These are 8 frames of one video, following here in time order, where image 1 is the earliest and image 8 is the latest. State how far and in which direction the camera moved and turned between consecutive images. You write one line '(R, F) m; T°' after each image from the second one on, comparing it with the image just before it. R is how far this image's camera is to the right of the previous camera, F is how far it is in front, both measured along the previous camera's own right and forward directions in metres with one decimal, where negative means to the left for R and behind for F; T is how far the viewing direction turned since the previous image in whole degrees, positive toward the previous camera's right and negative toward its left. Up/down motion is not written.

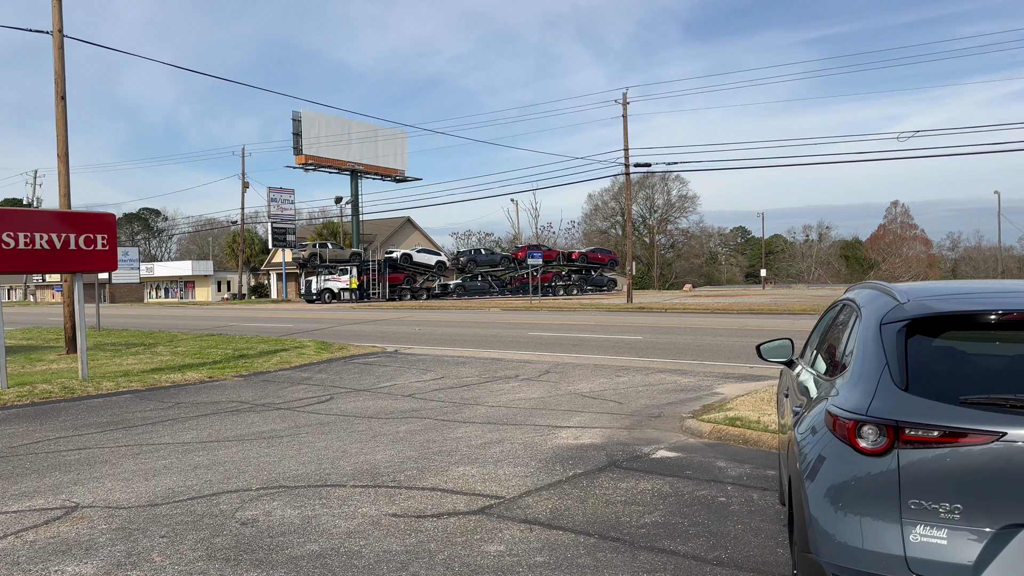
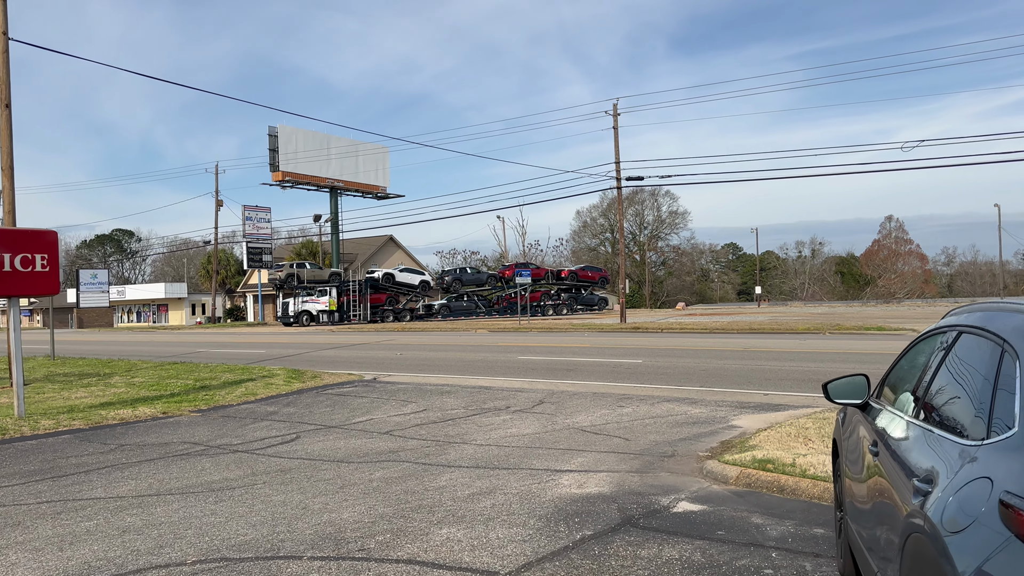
(0.0, +1.3) m; +1°
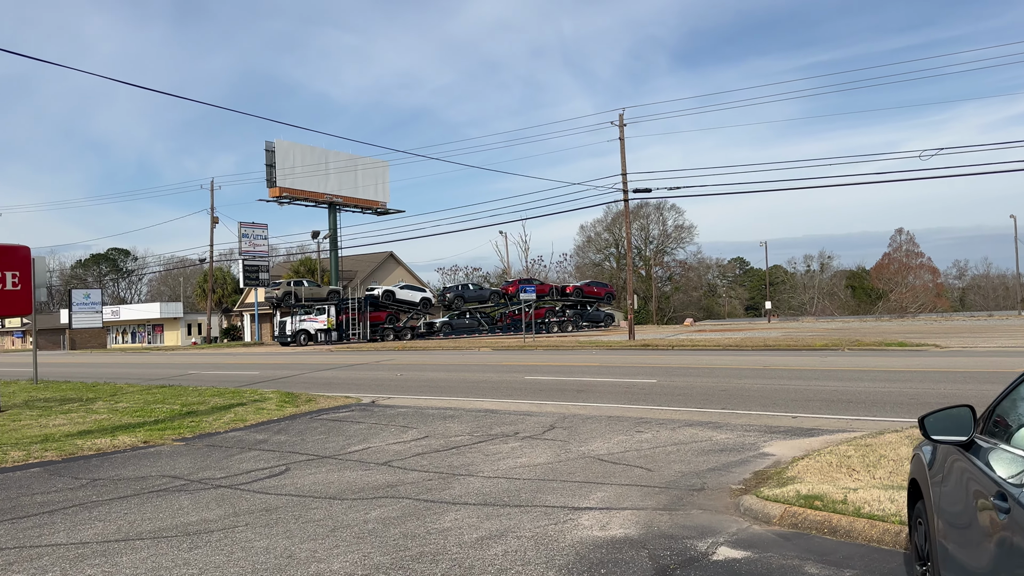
(-0.1, +0.8) m; 0°
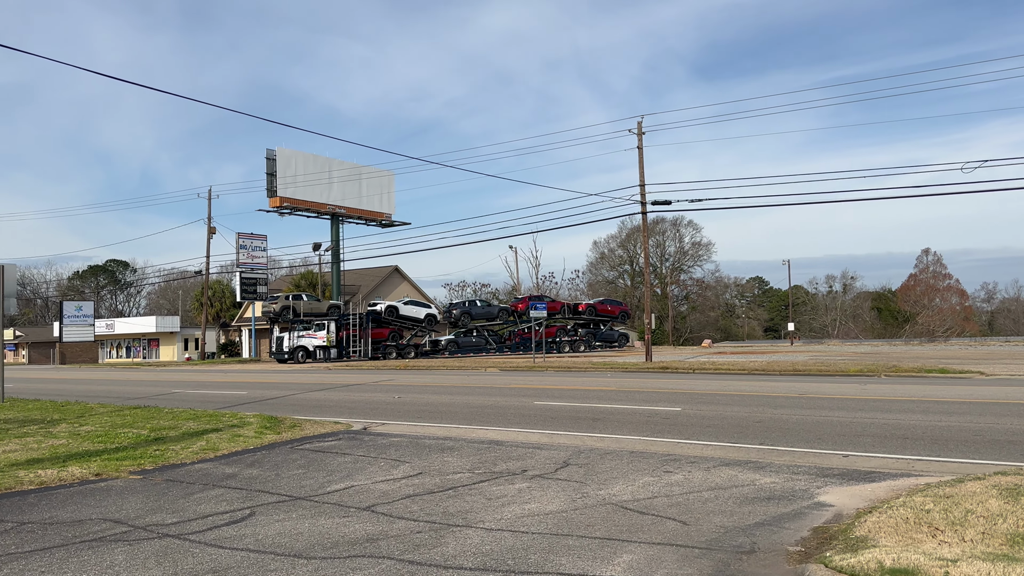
(0.0, +1.4) m; -1°
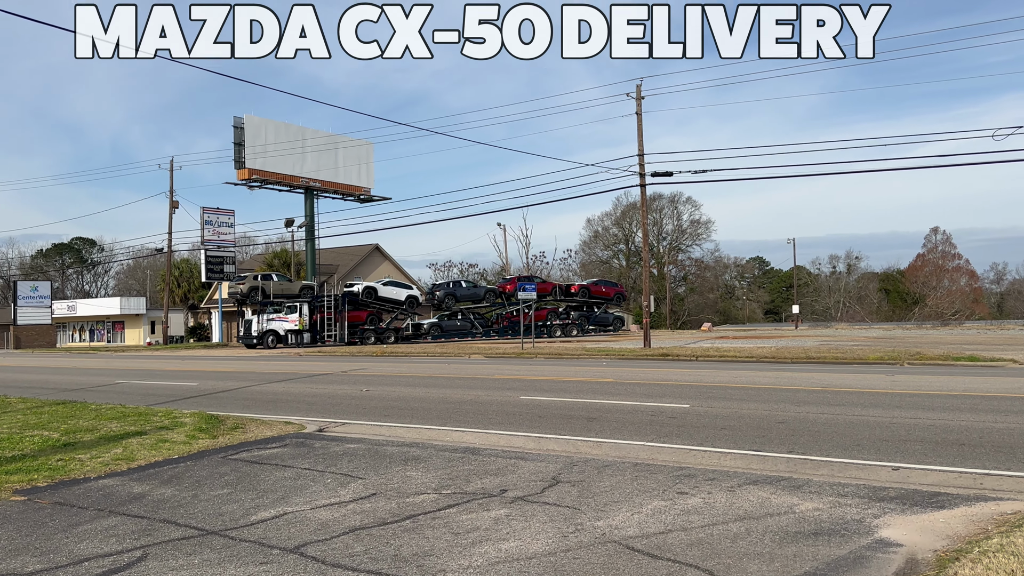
(+0.1, +1.9) m; +1°
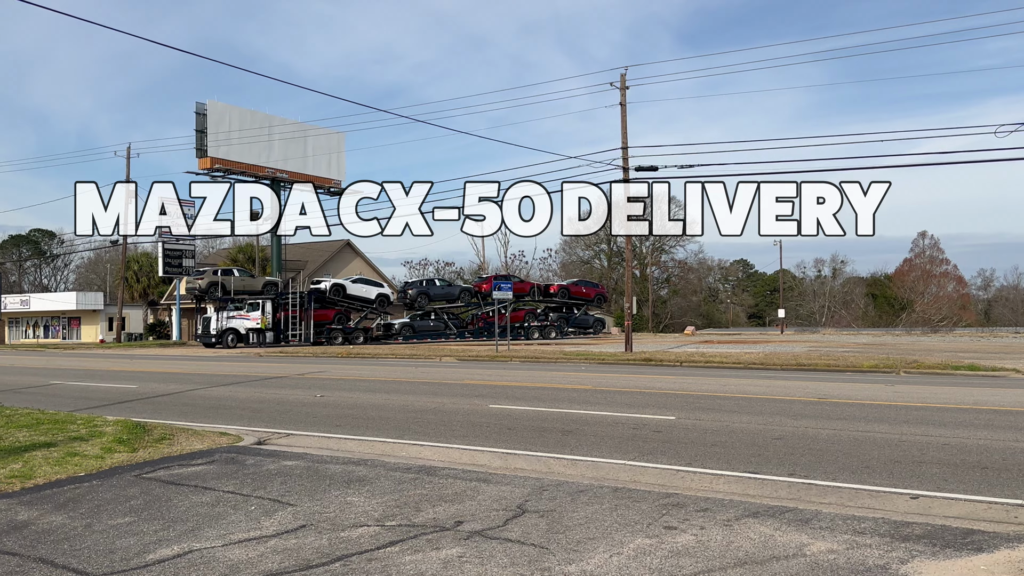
(+0.2, +1.2) m; +1°
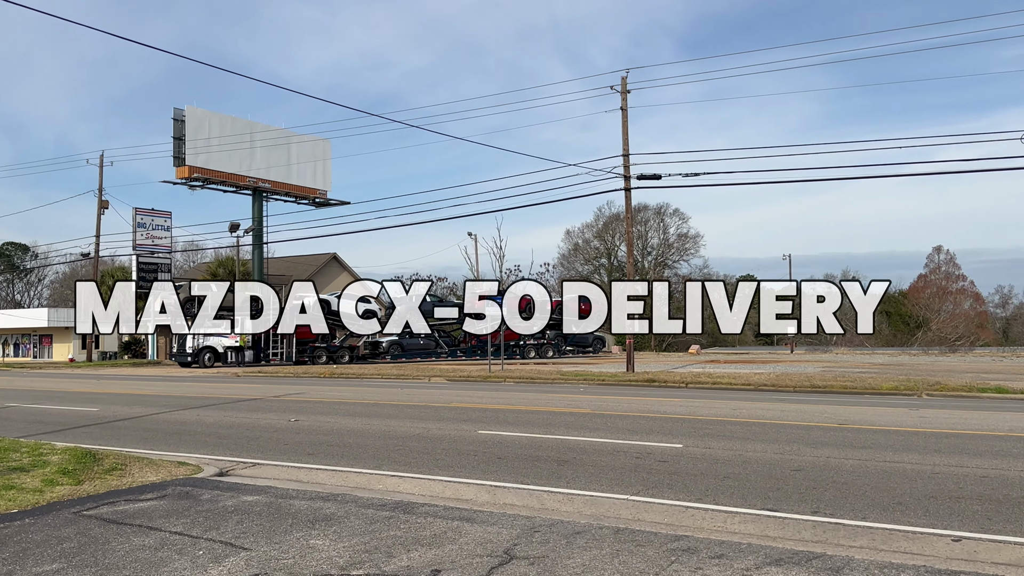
(+0.2, +1.4) m; 0°
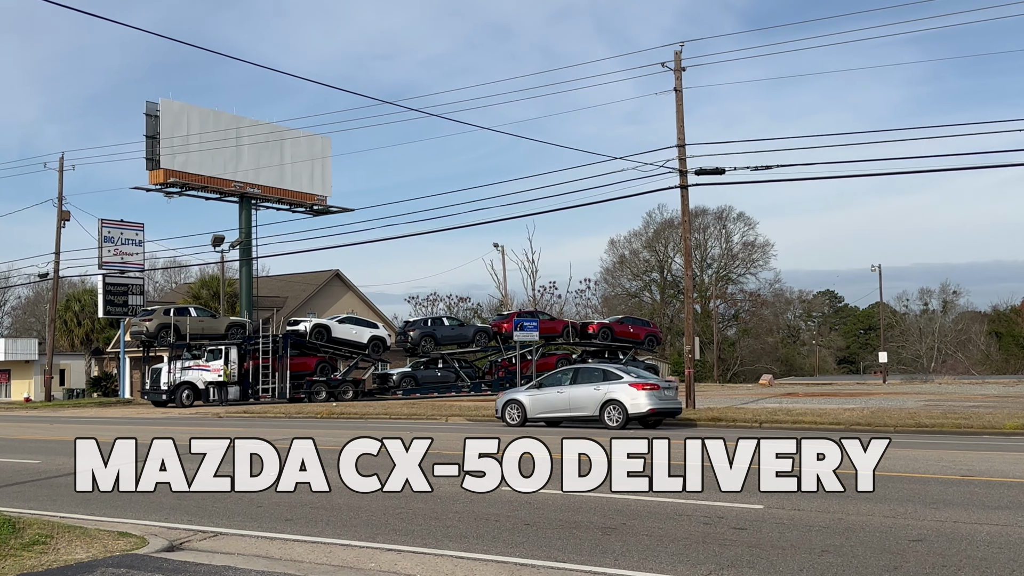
(+0.3, +3.9) m; -3°
